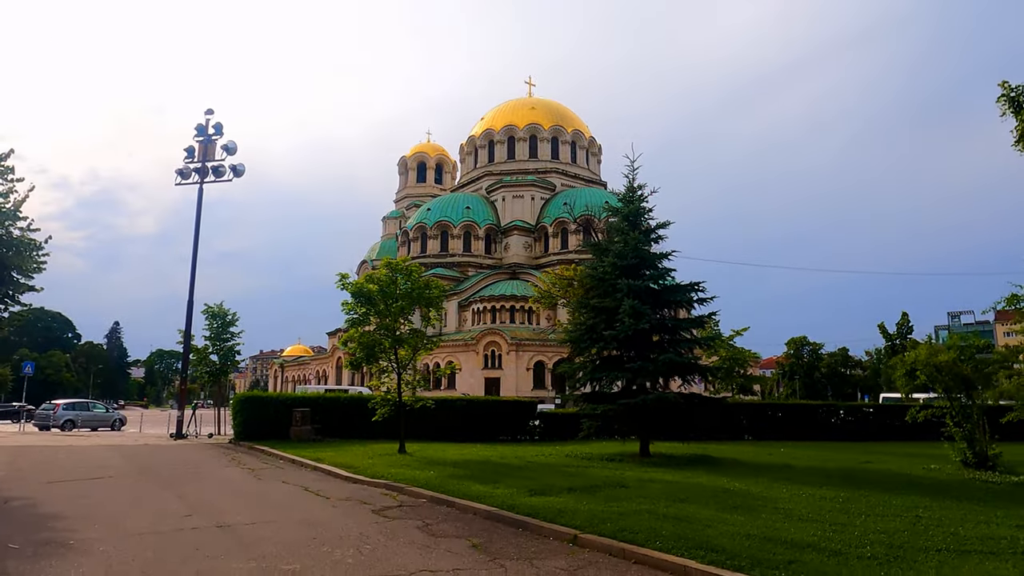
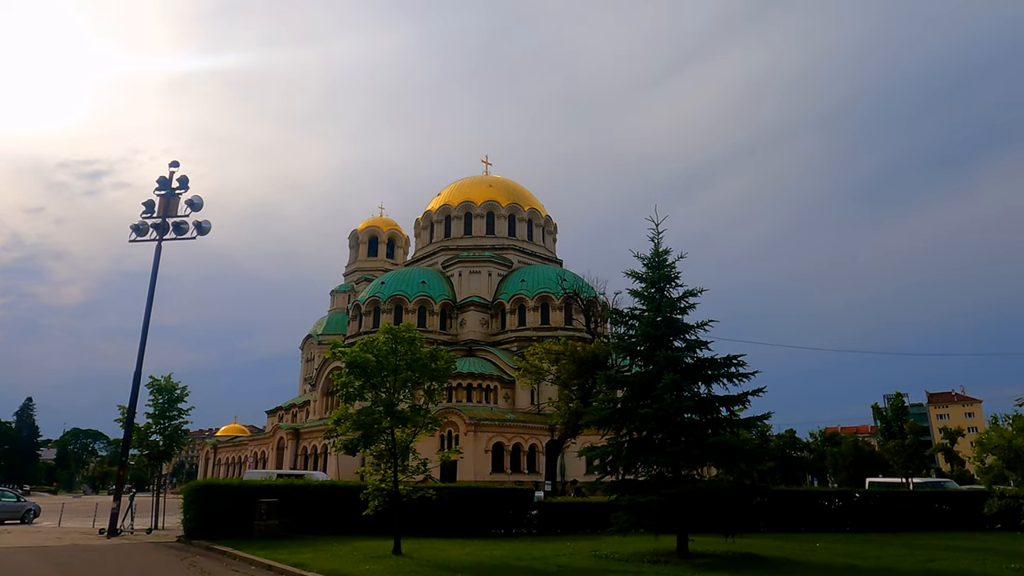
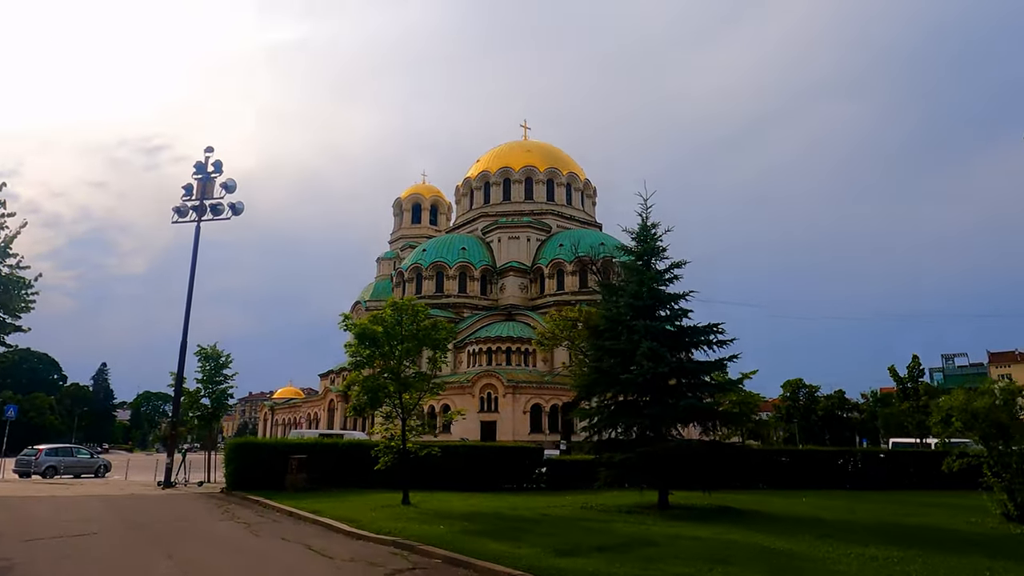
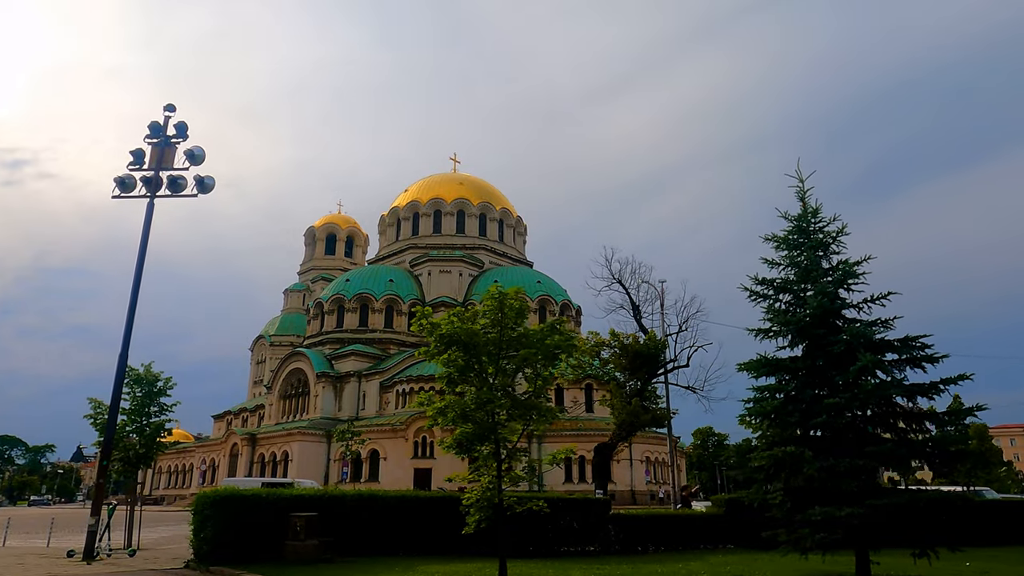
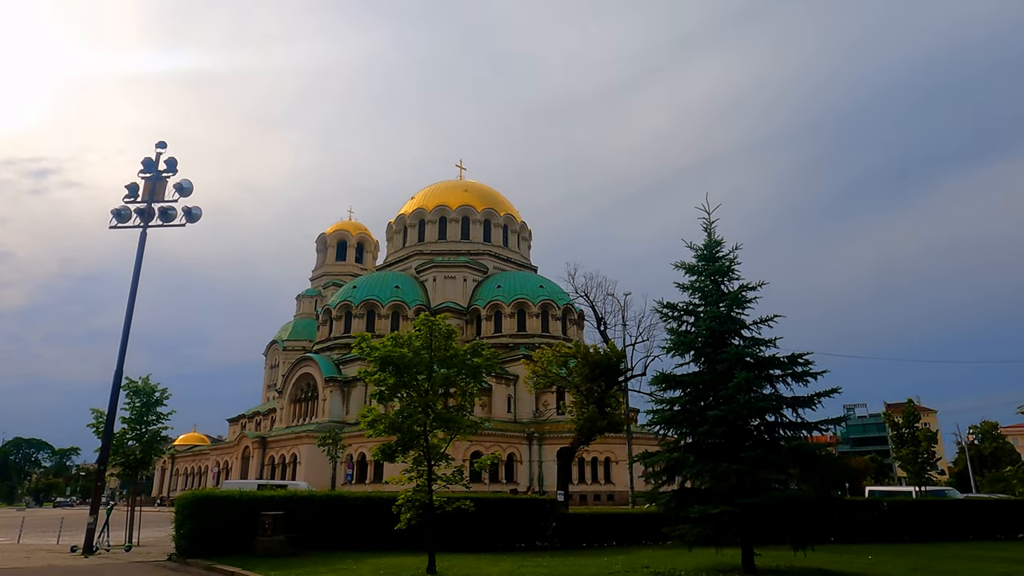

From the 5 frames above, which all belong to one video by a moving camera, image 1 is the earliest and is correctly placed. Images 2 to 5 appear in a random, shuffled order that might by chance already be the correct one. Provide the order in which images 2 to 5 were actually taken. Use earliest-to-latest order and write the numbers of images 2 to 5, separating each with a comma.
3, 2, 5, 4
